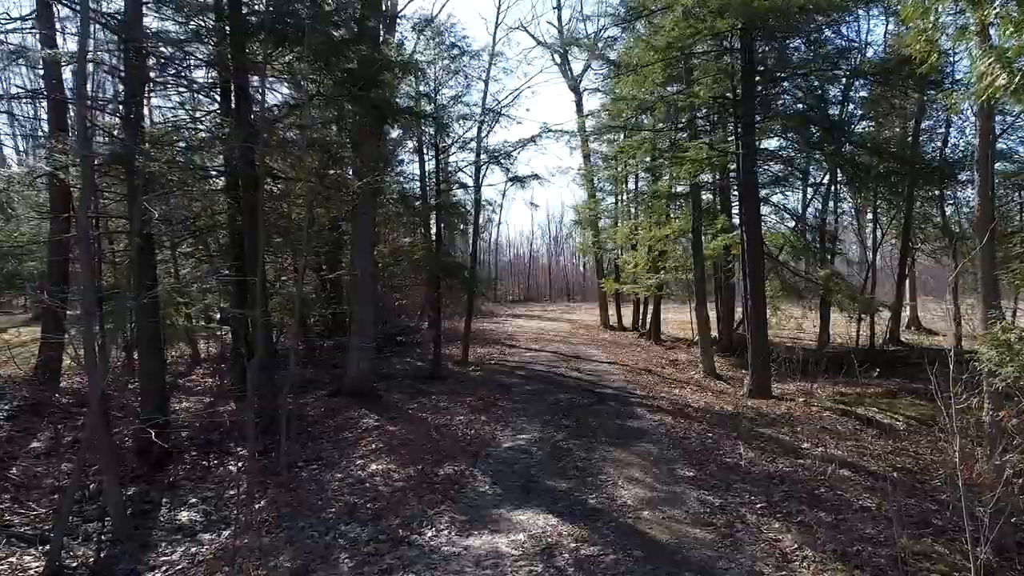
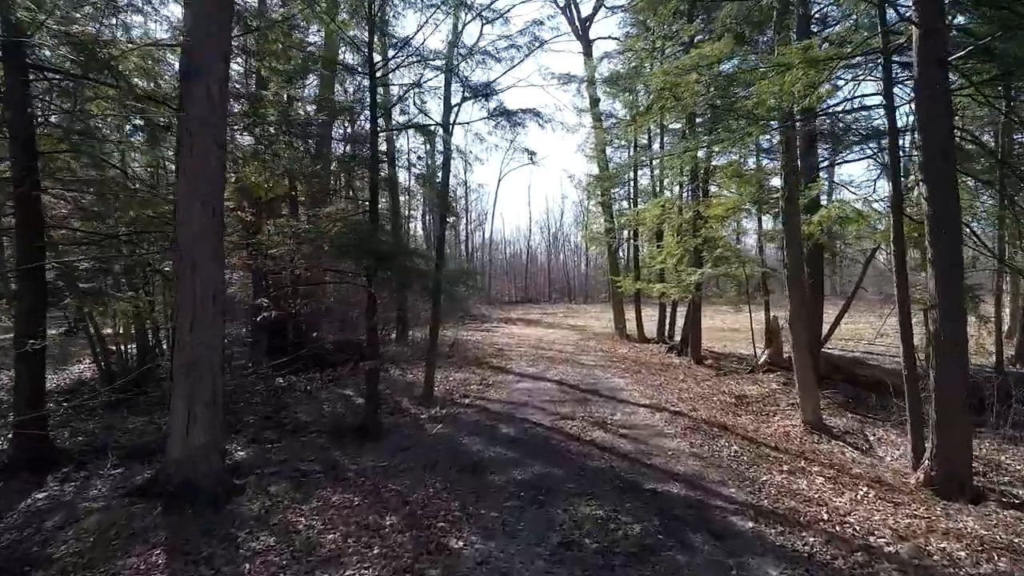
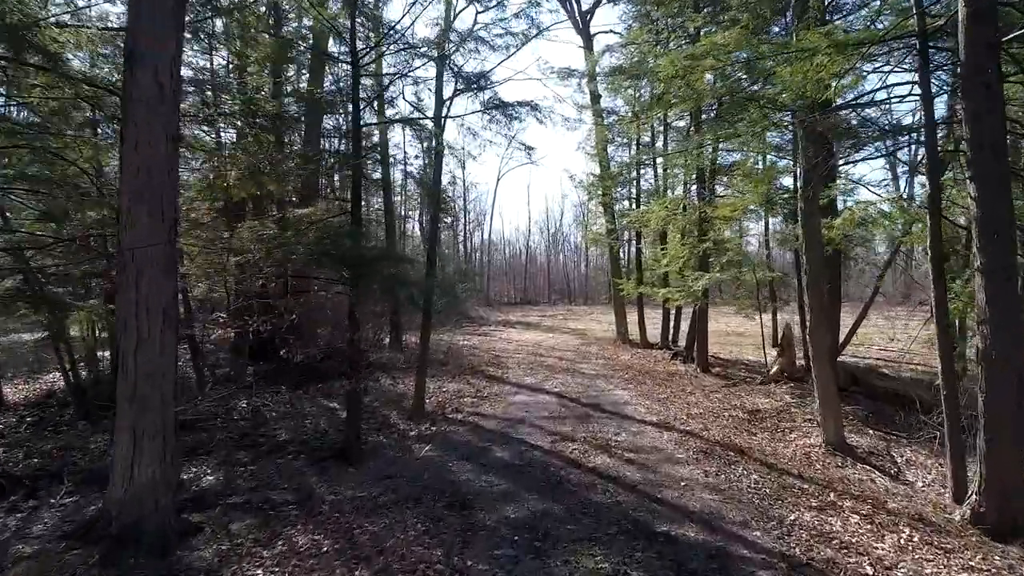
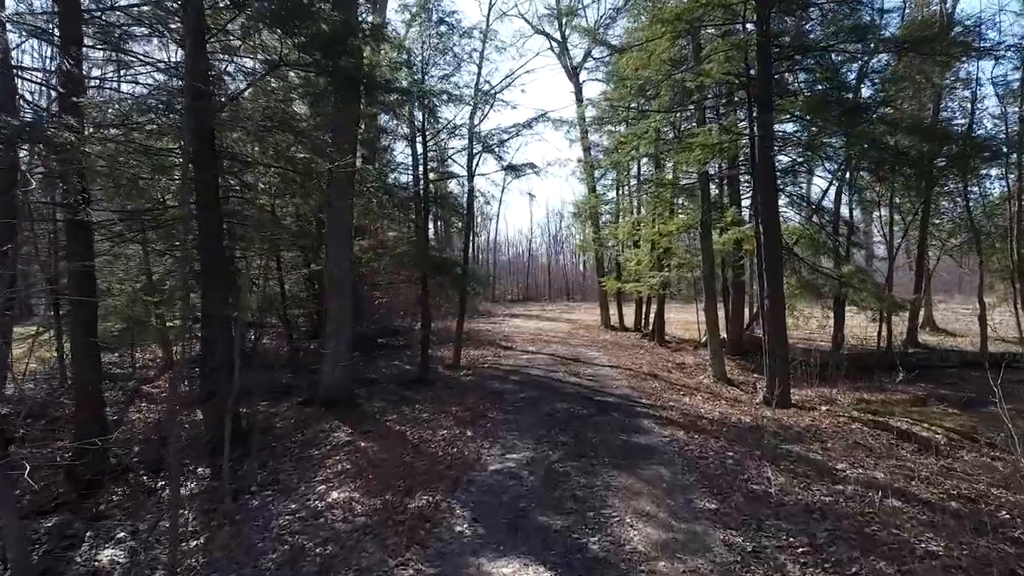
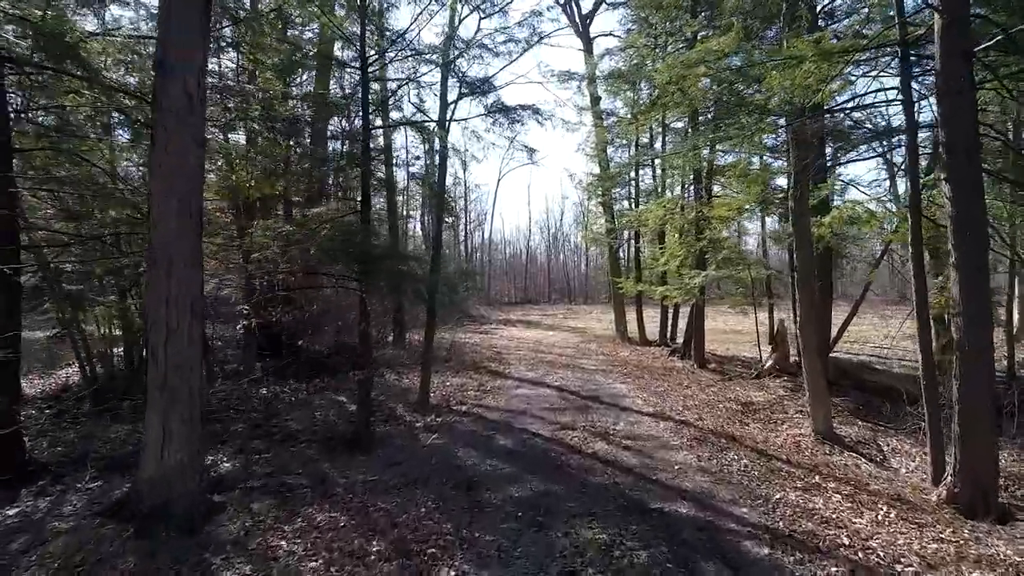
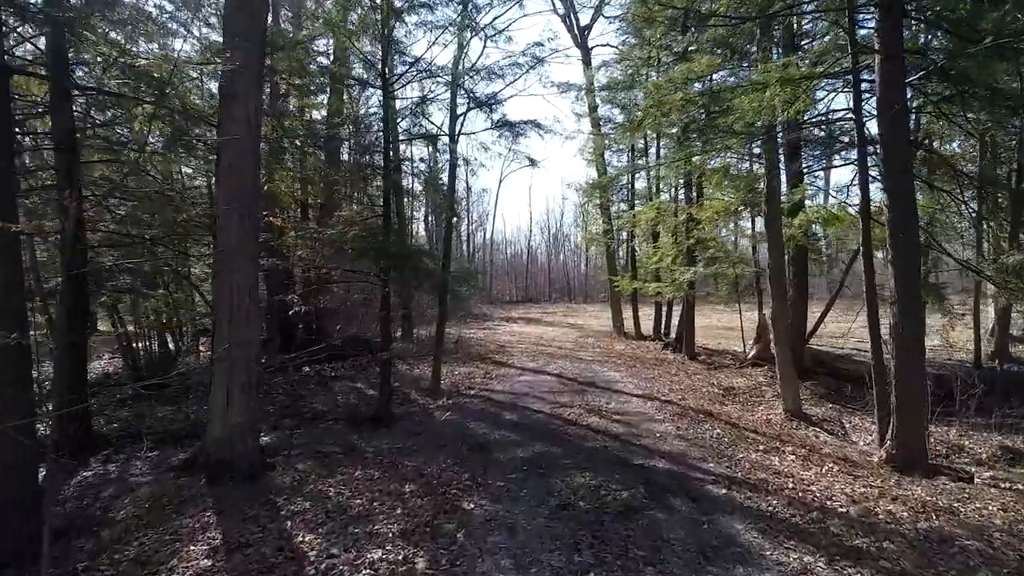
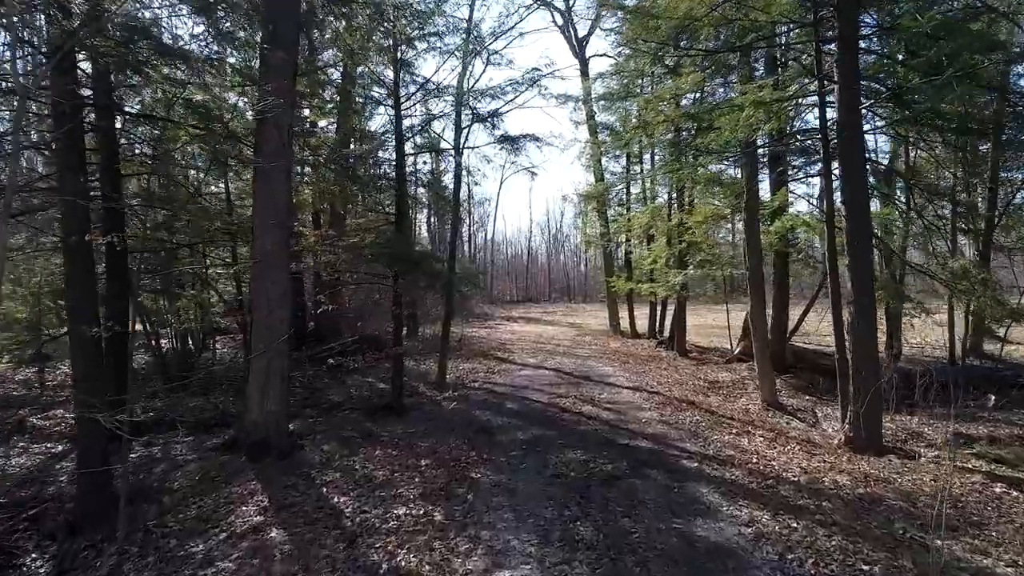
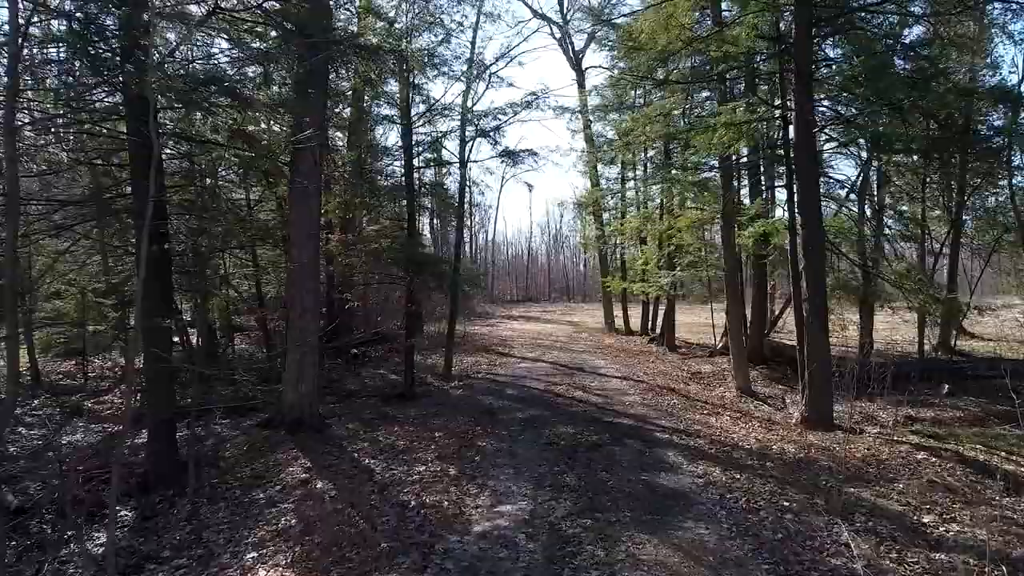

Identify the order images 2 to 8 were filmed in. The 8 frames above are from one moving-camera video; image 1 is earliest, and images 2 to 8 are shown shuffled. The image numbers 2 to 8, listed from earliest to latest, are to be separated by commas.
4, 8, 7, 6, 2, 5, 3
